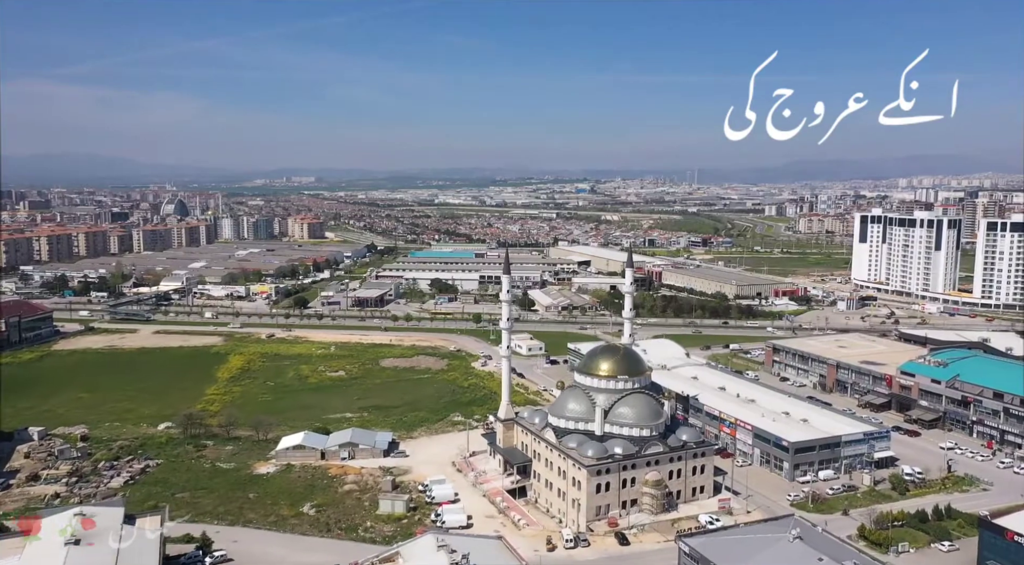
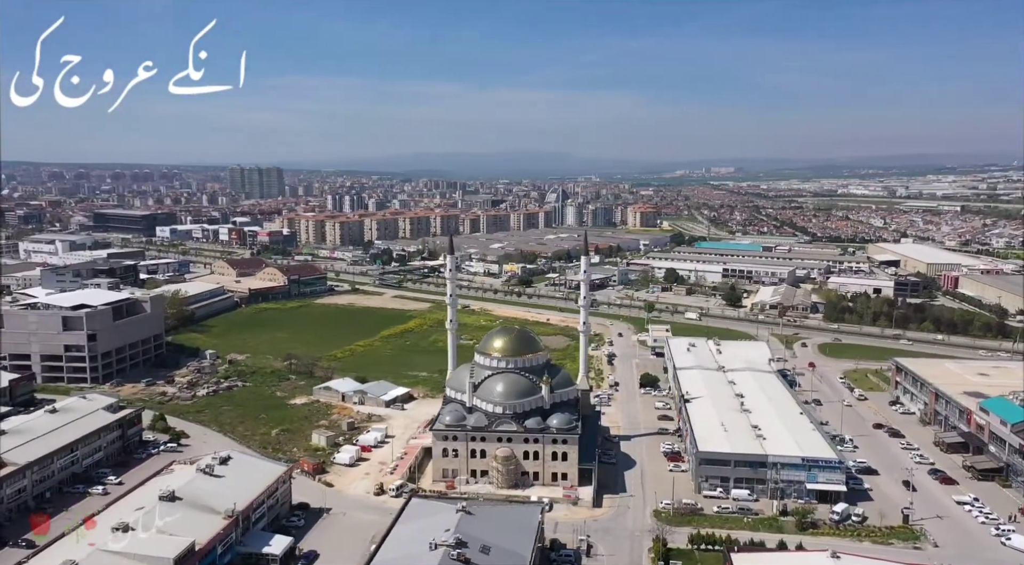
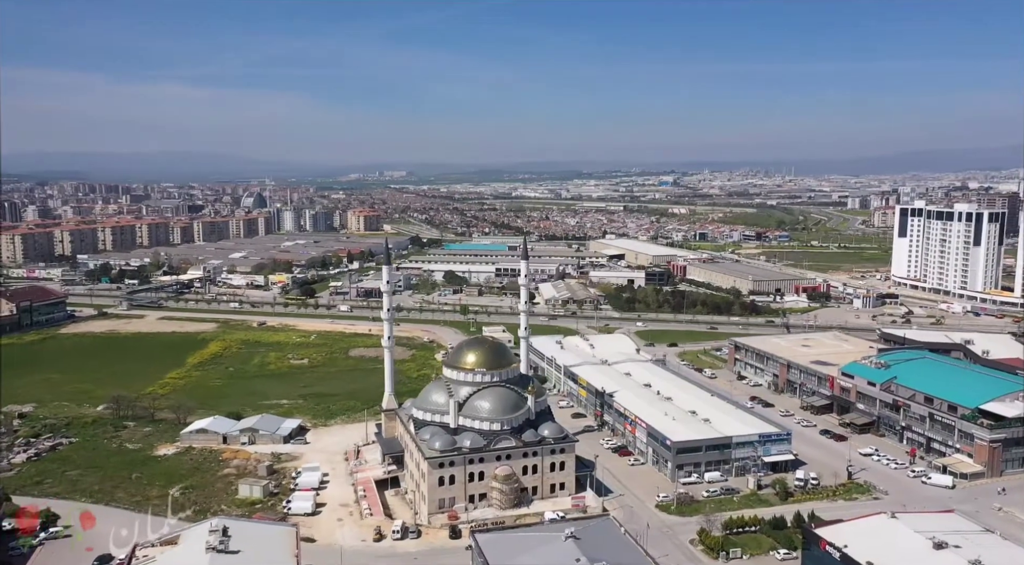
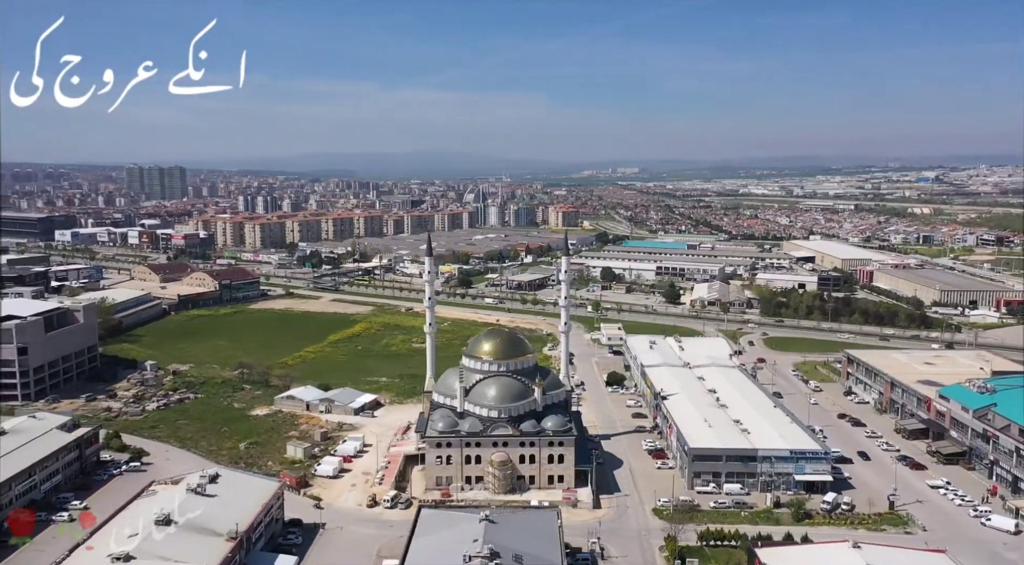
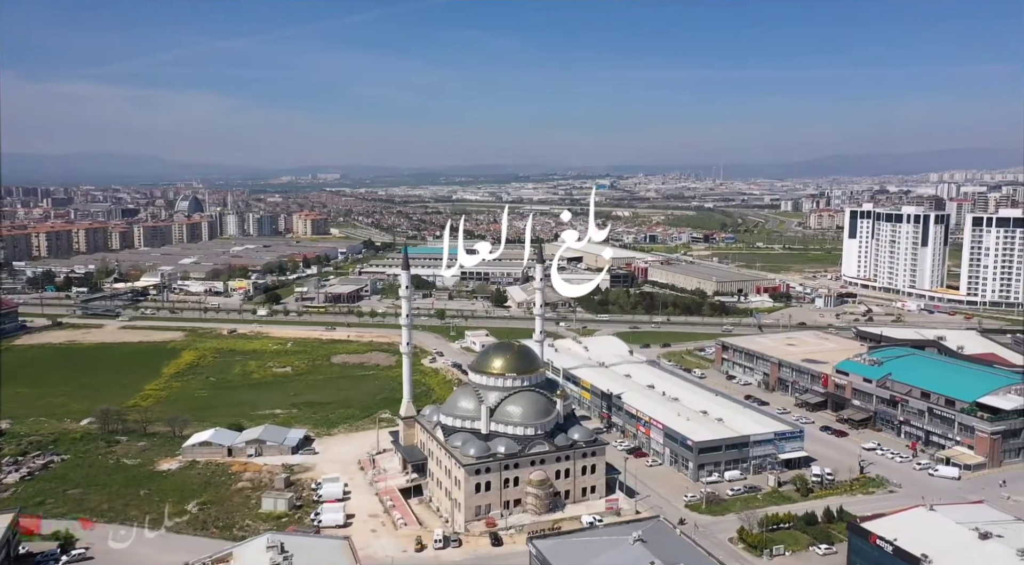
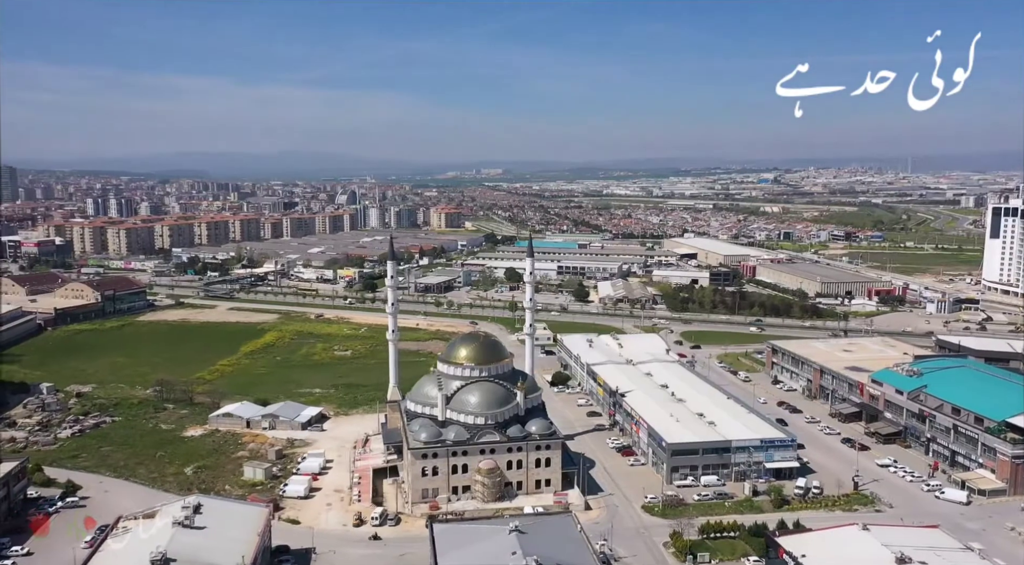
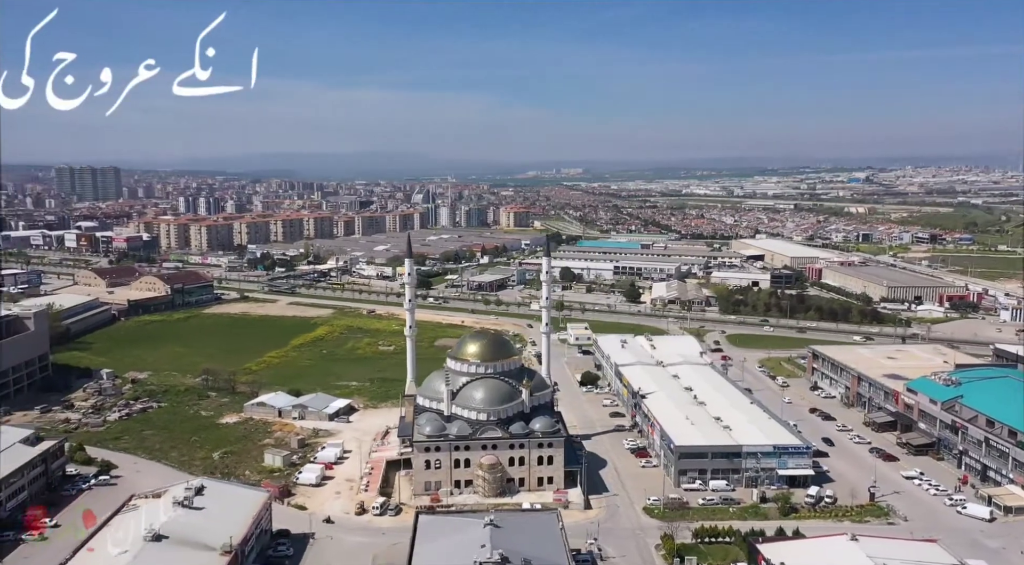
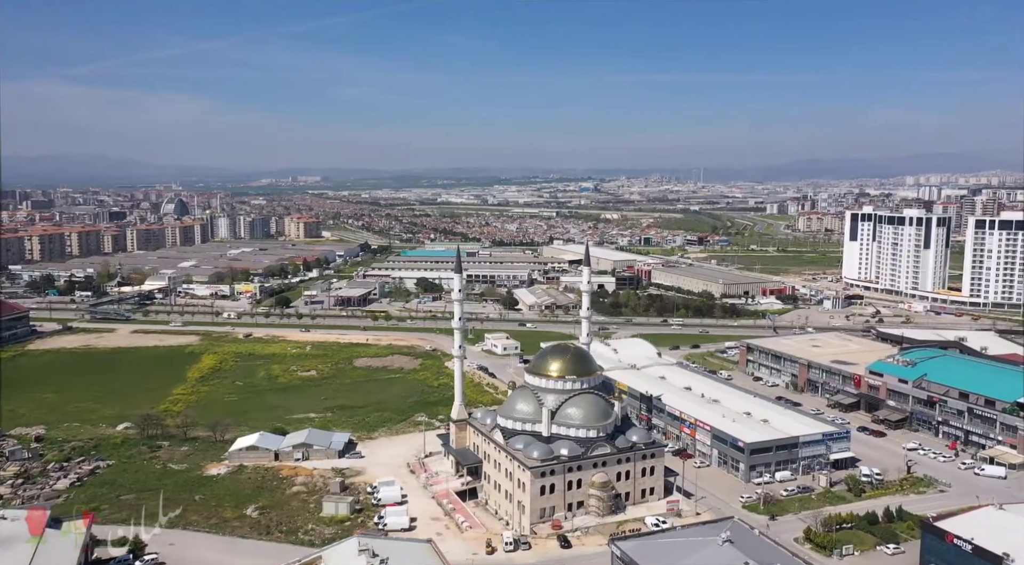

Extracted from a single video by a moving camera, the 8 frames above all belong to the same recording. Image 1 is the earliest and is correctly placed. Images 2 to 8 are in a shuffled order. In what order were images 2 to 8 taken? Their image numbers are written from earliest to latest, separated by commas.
8, 5, 3, 6, 7, 4, 2
